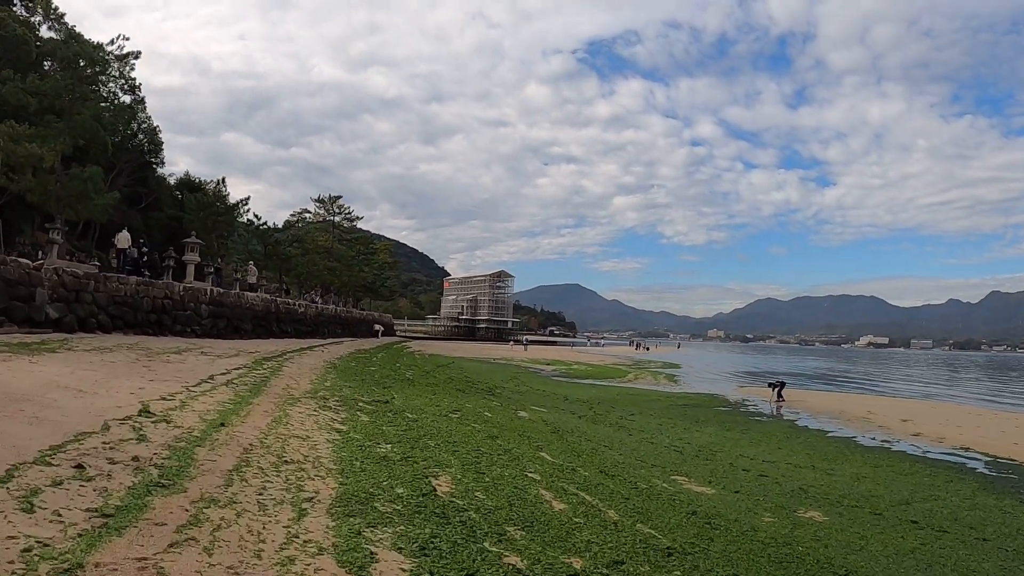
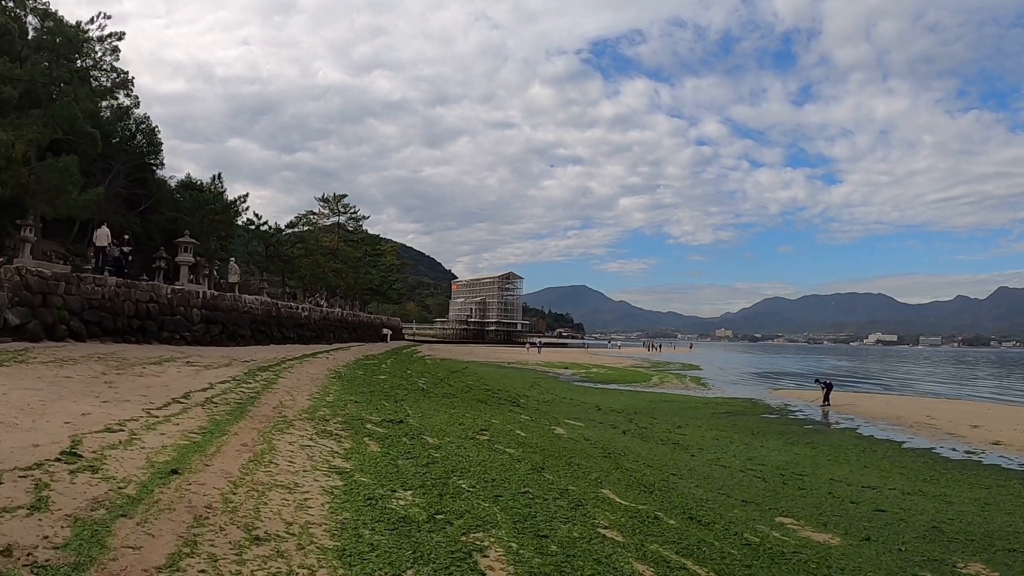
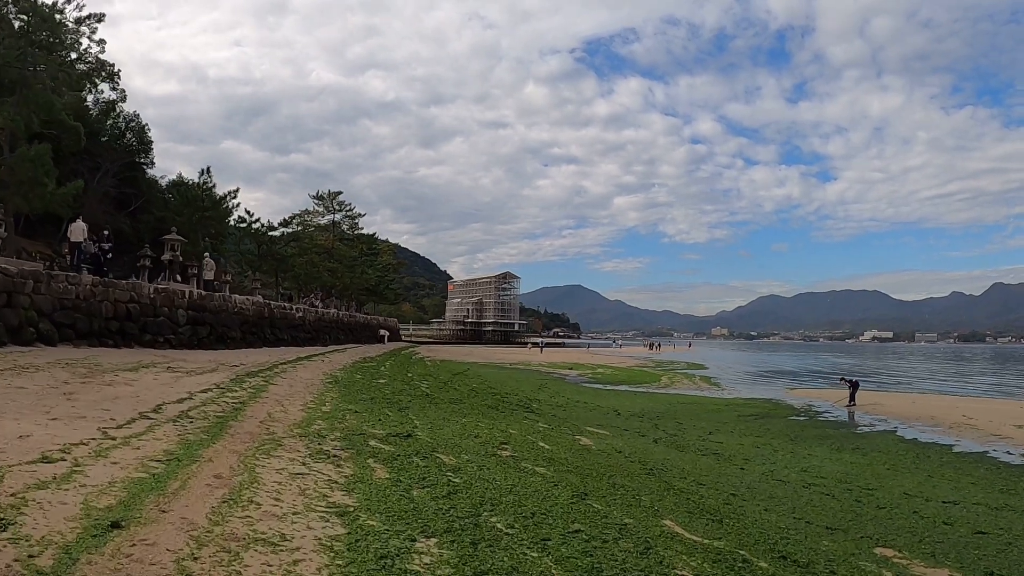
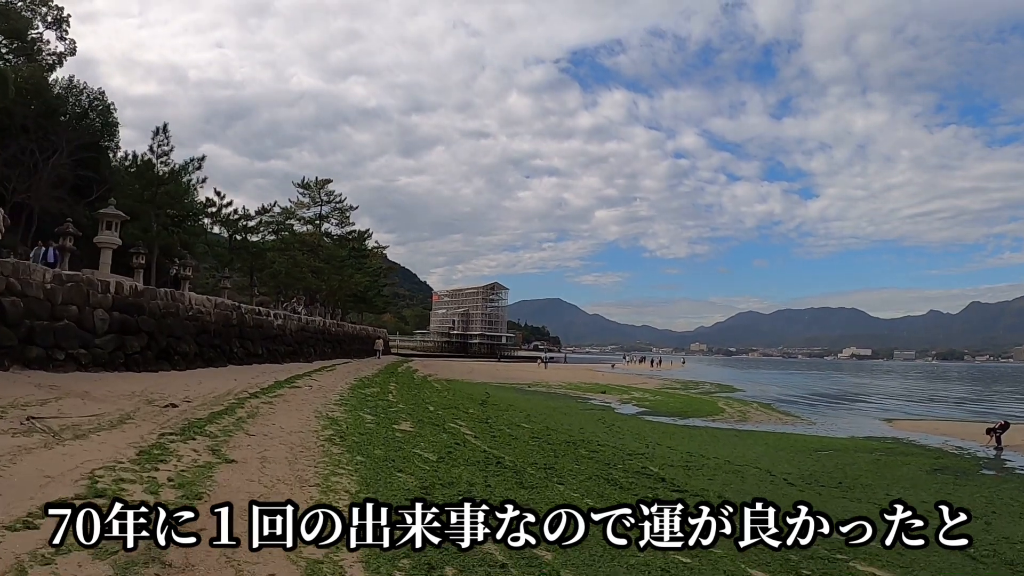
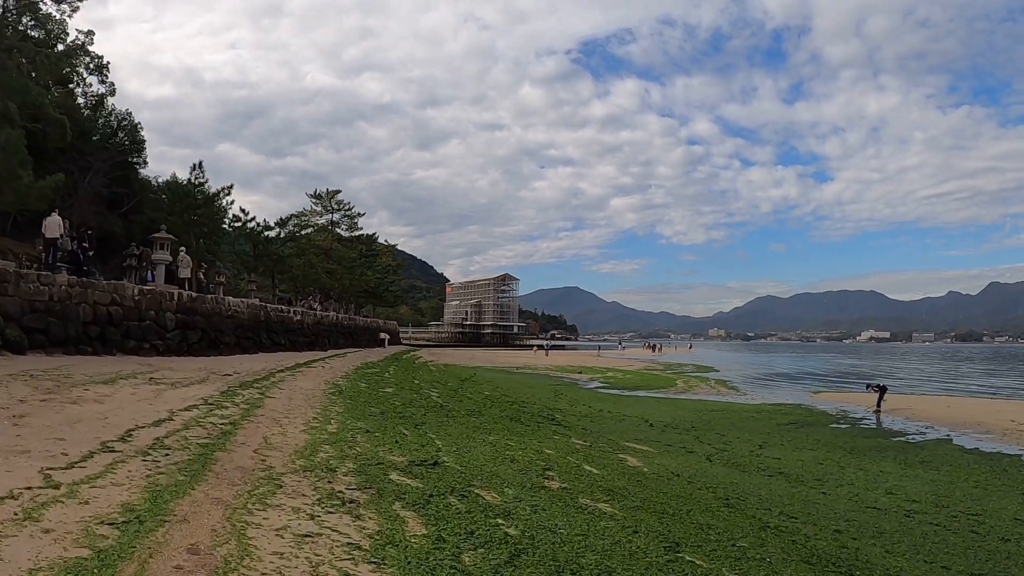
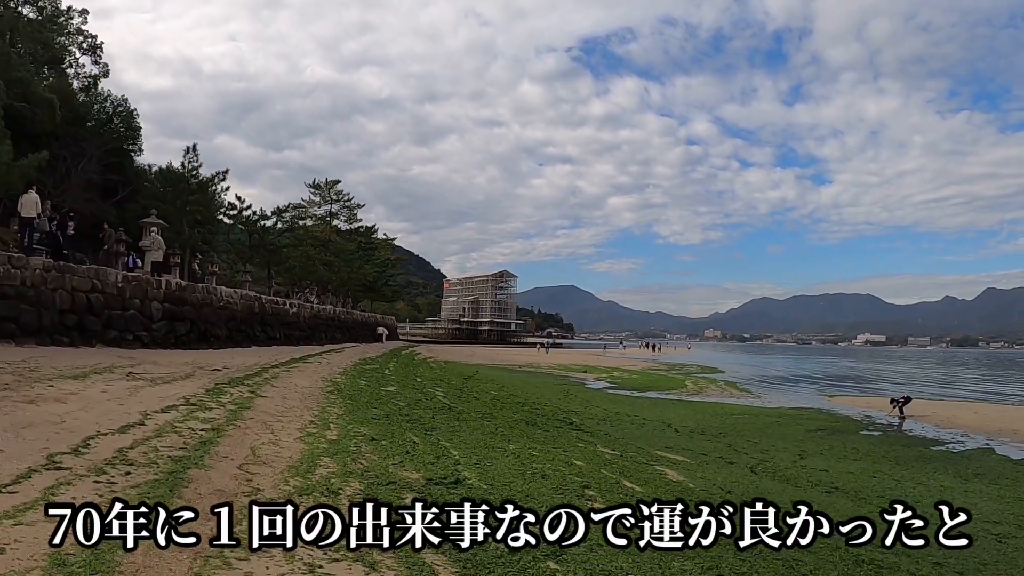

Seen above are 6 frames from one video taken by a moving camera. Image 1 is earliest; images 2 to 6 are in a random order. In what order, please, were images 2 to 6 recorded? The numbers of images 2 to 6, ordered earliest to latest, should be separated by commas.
2, 3, 5, 6, 4
